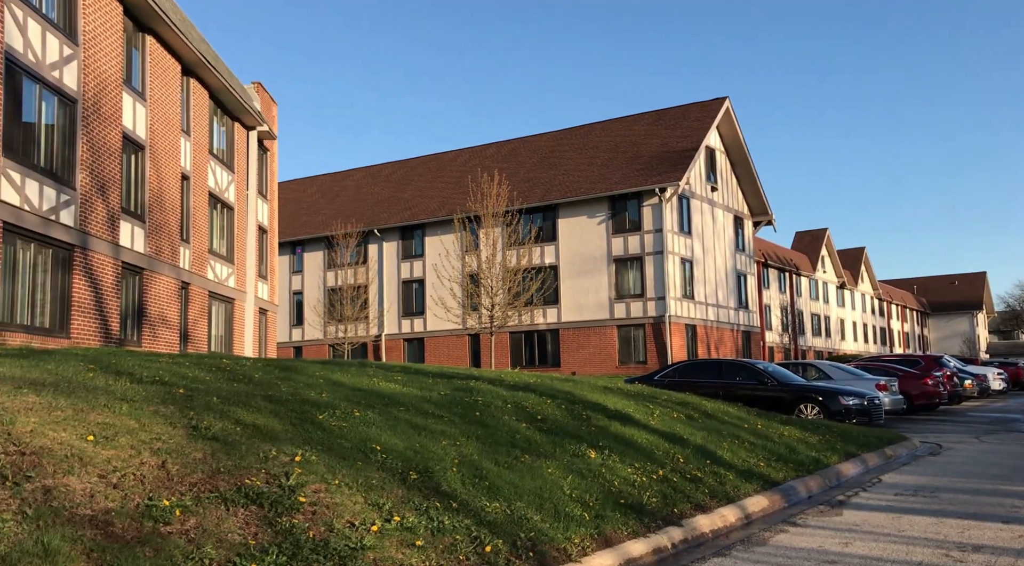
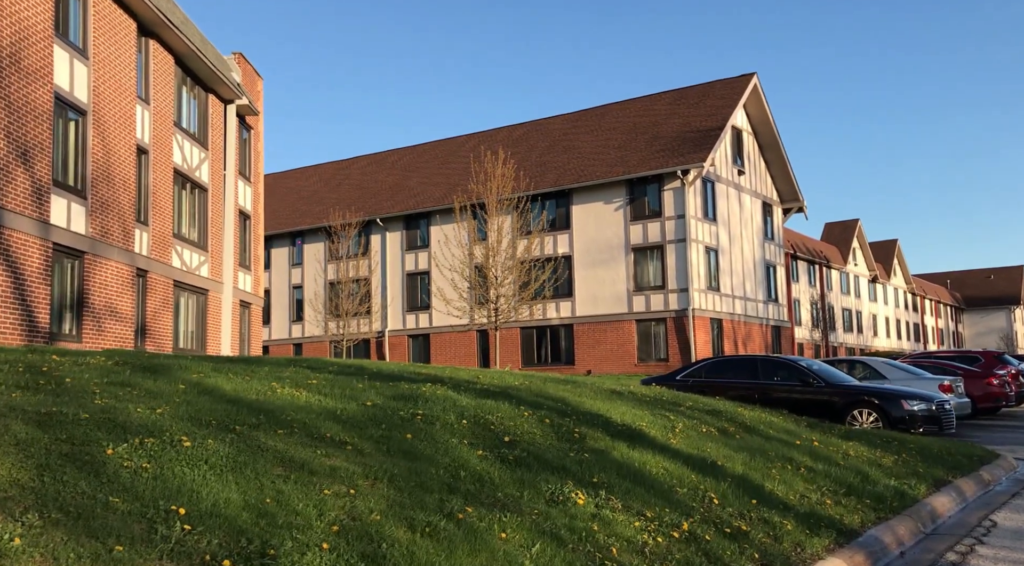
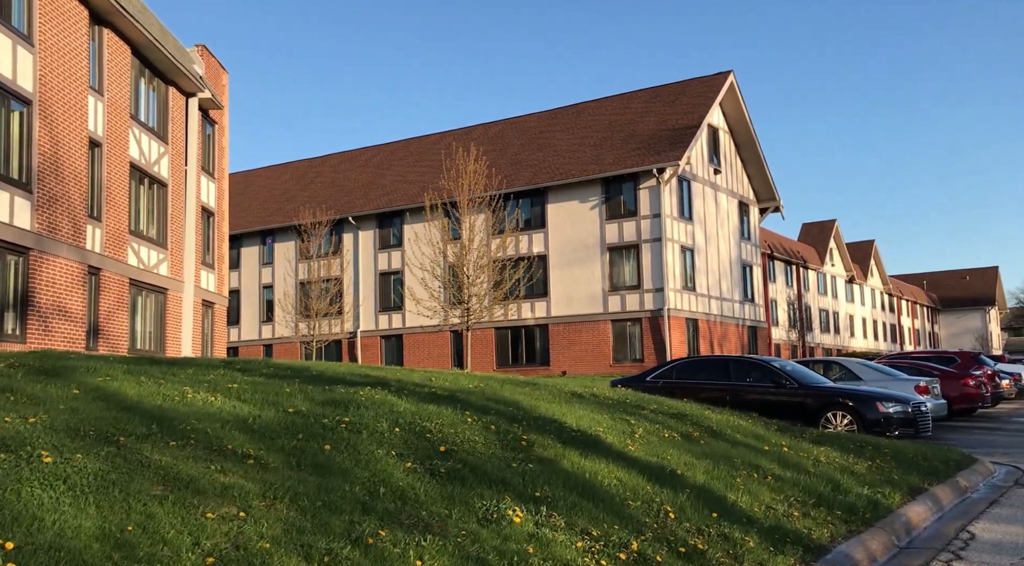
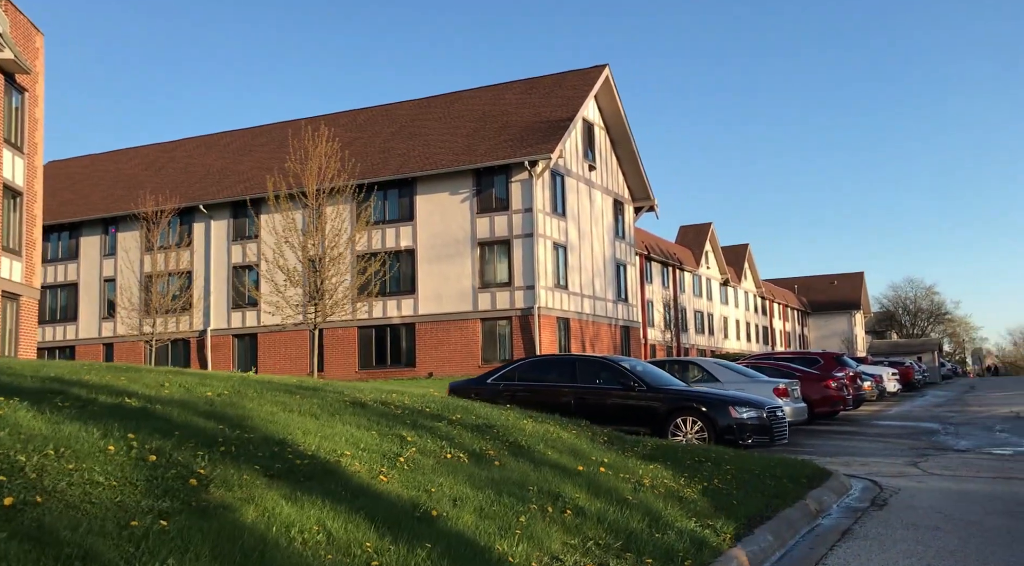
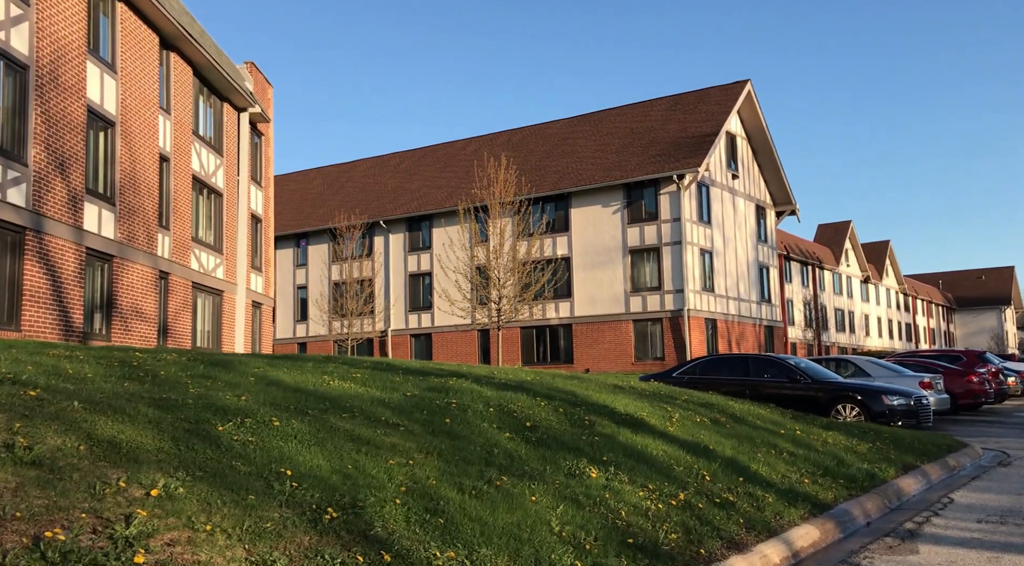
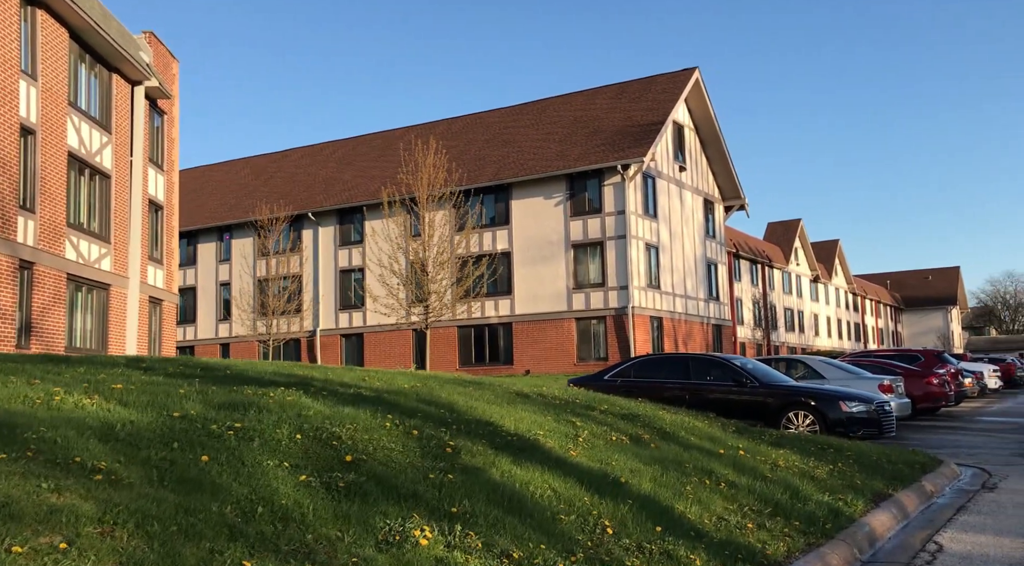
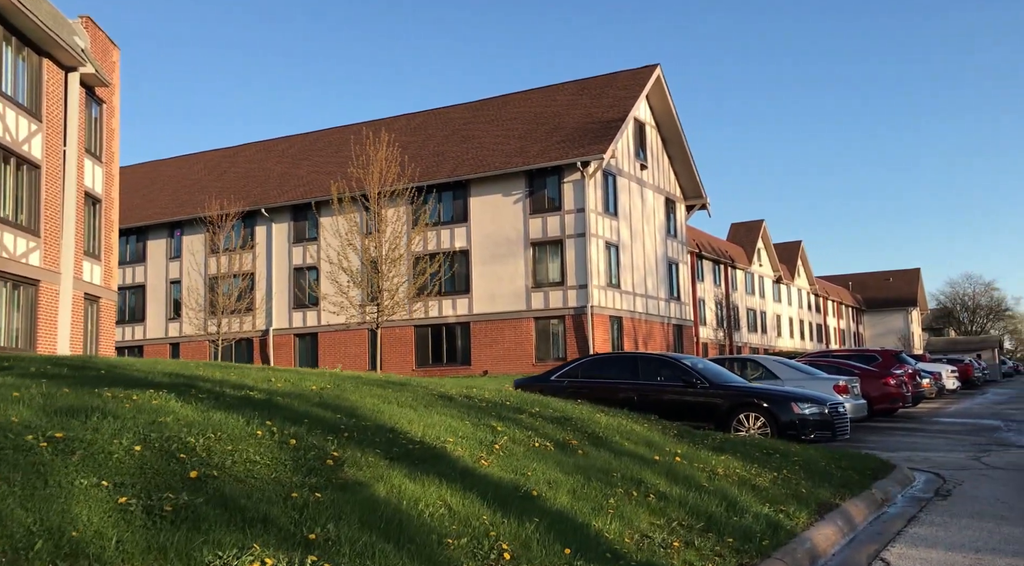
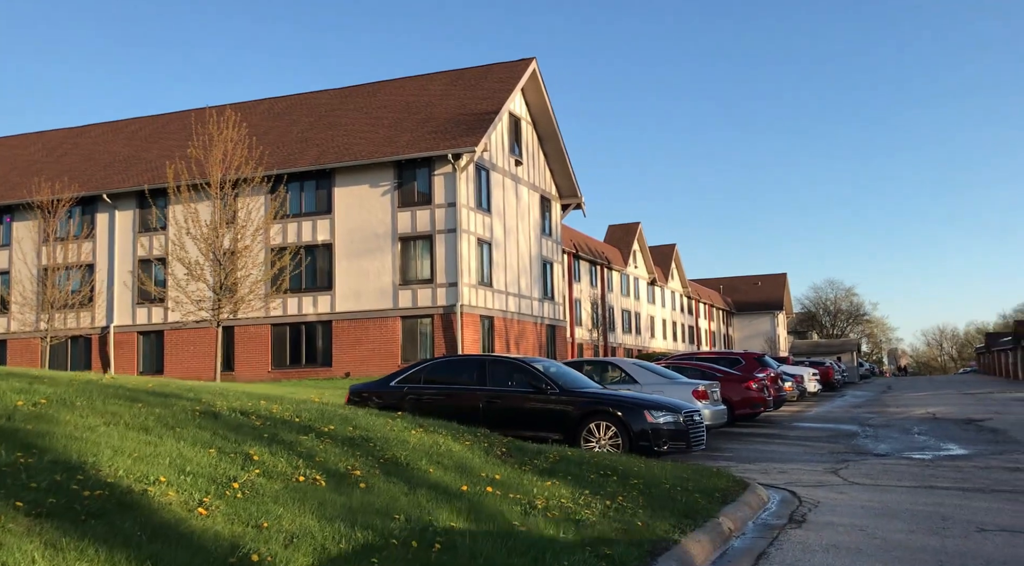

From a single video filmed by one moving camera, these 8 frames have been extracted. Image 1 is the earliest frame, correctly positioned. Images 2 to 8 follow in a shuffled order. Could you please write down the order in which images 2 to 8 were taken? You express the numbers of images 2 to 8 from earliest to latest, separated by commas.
5, 2, 3, 6, 7, 4, 8
